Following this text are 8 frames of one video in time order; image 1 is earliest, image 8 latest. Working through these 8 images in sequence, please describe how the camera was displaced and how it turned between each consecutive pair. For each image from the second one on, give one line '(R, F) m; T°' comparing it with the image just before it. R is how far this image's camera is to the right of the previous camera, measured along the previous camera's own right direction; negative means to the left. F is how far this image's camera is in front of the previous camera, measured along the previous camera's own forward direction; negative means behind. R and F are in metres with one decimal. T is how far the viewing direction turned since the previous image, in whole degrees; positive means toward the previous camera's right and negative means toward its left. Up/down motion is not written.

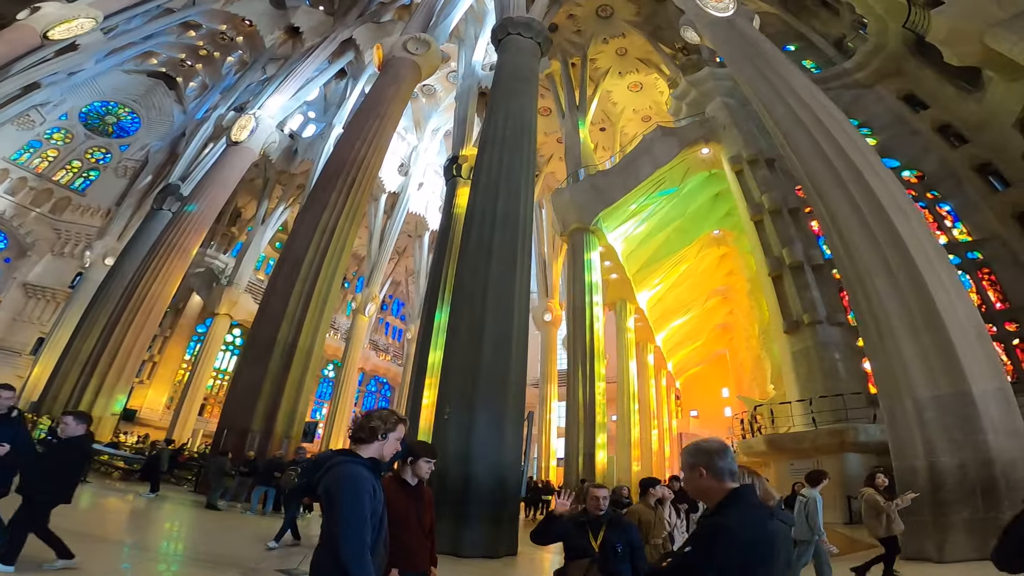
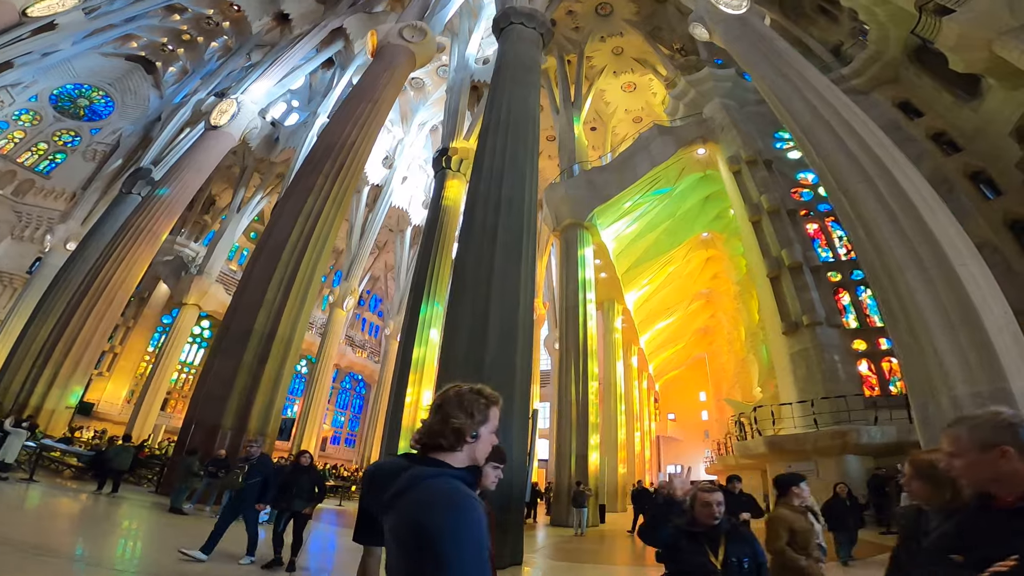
(-0.4, +0.3) m; +3°
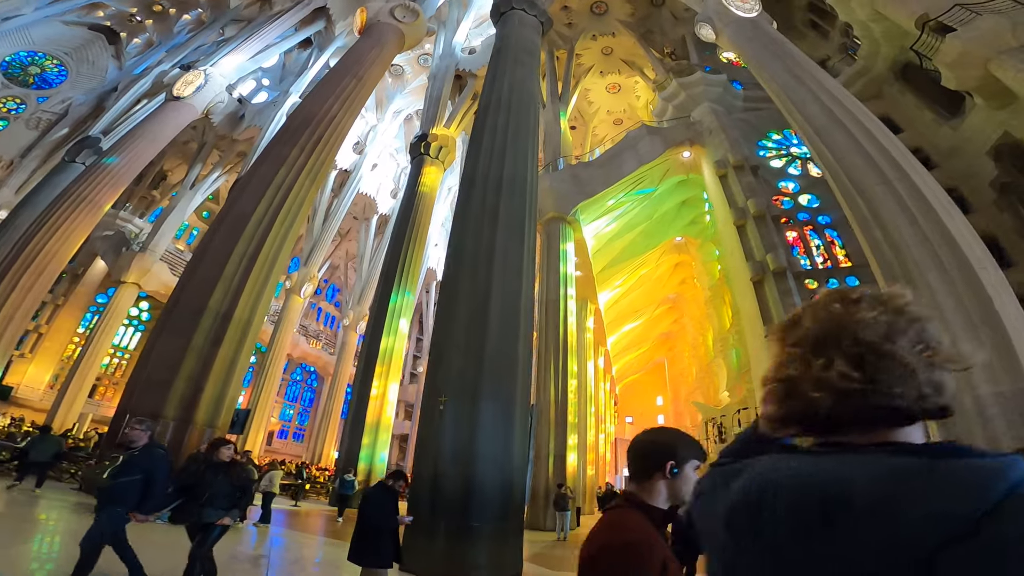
(-0.5, +0.4) m; +5°
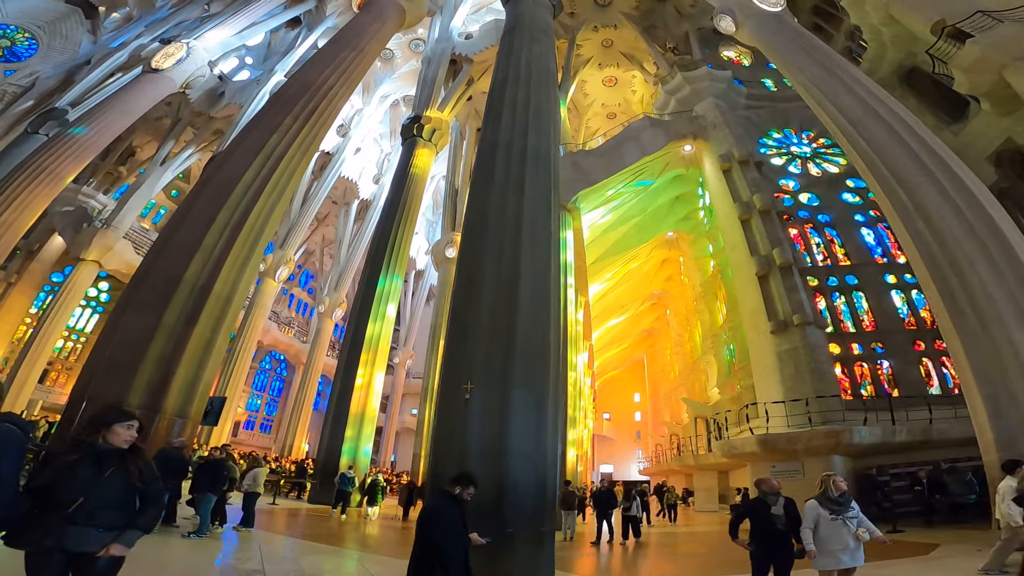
(-0.5, +0.4) m; +3°
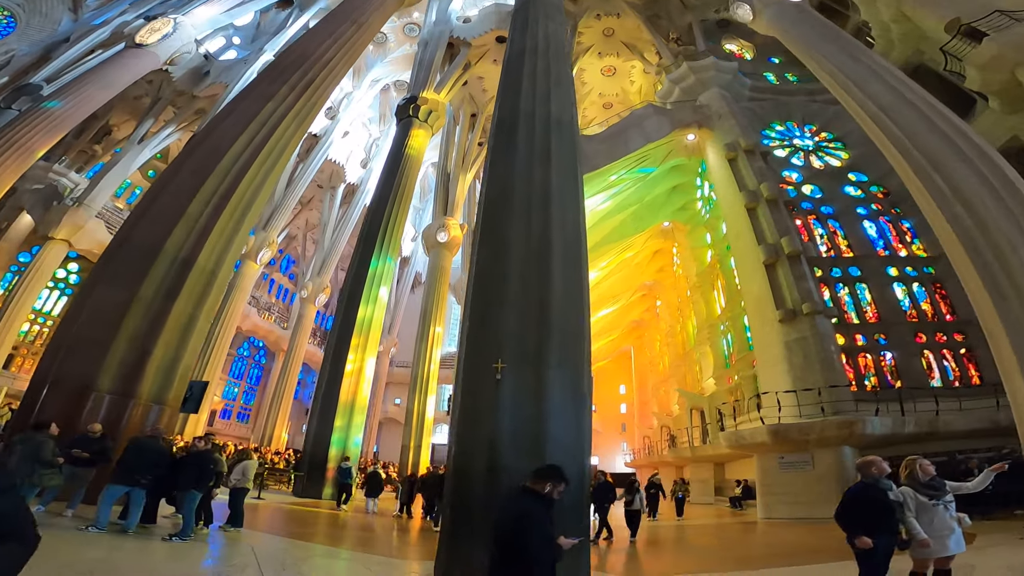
(-0.4, +0.5) m; +2°
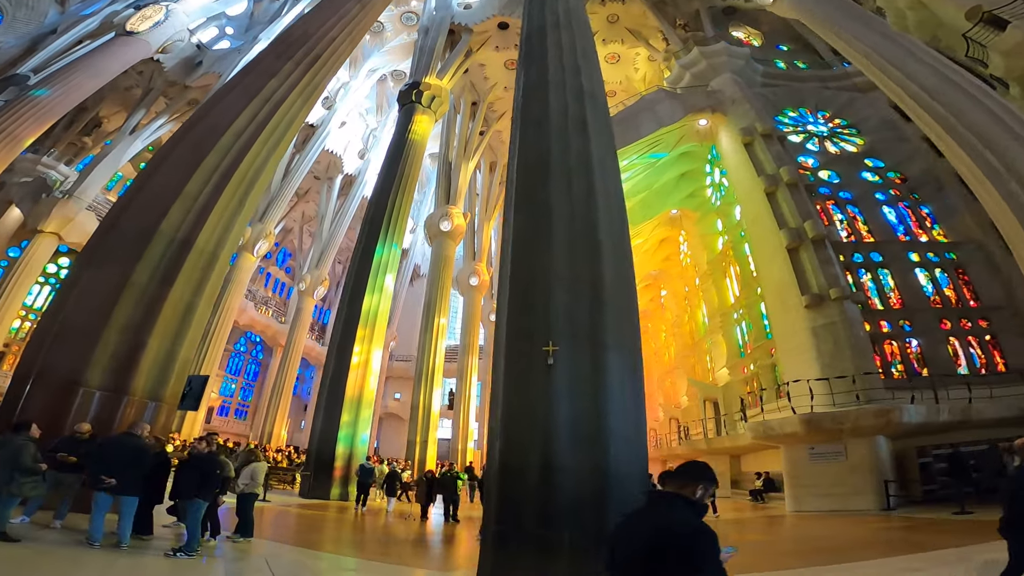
(-0.4, +0.5) m; +1°
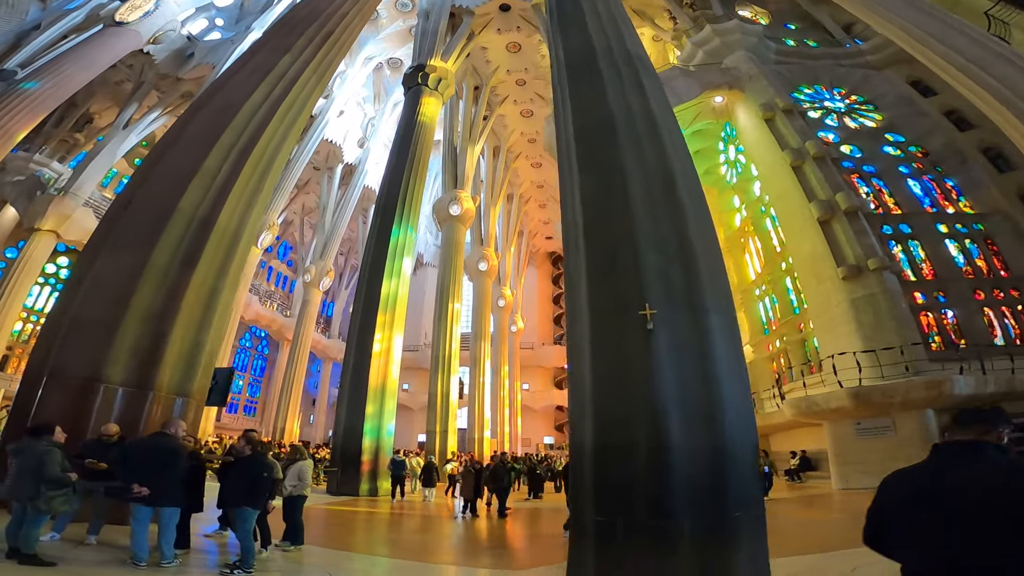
(-0.5, +0.4) m; 0°
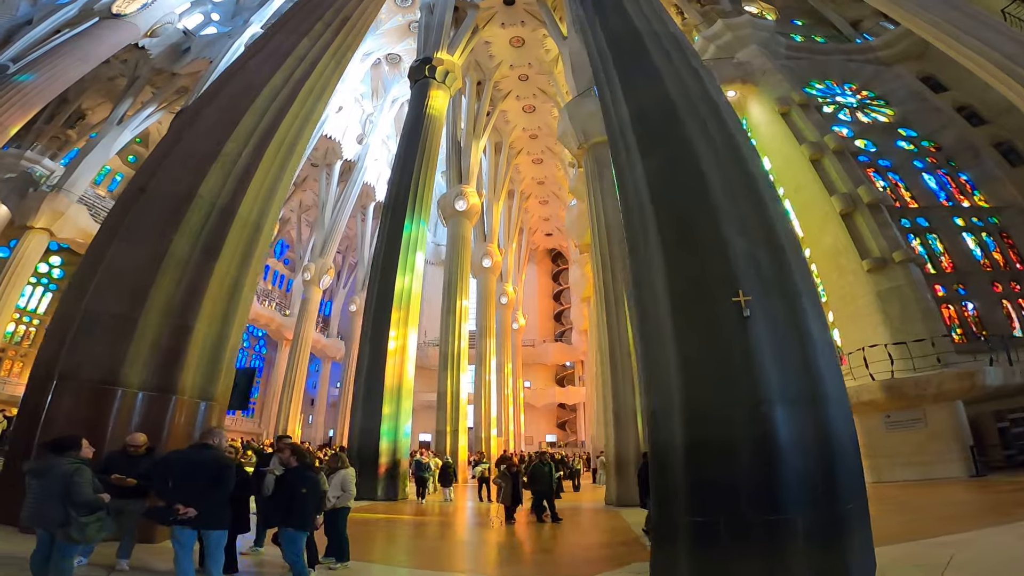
(-0.4, +0.3) m; +1°
